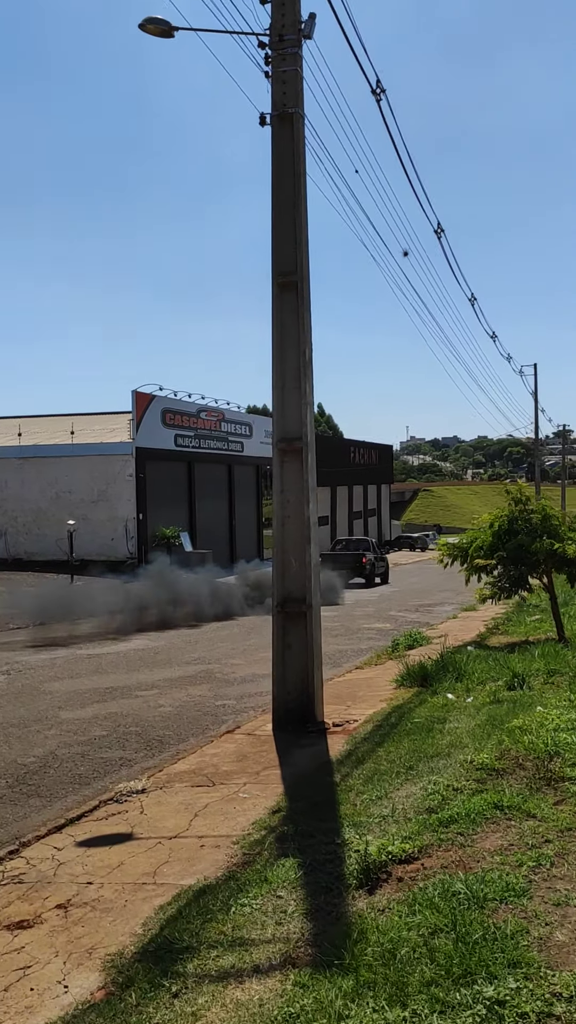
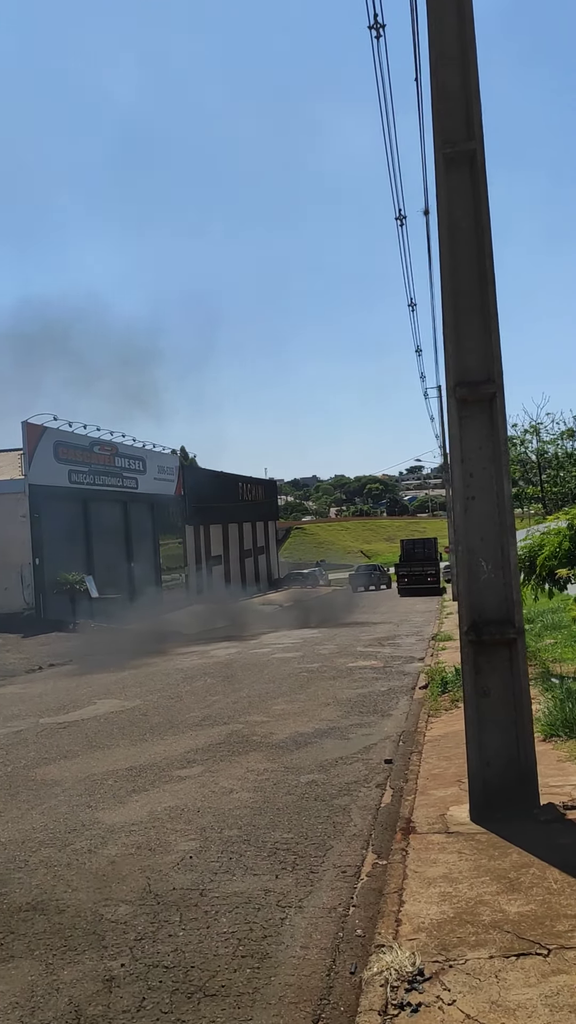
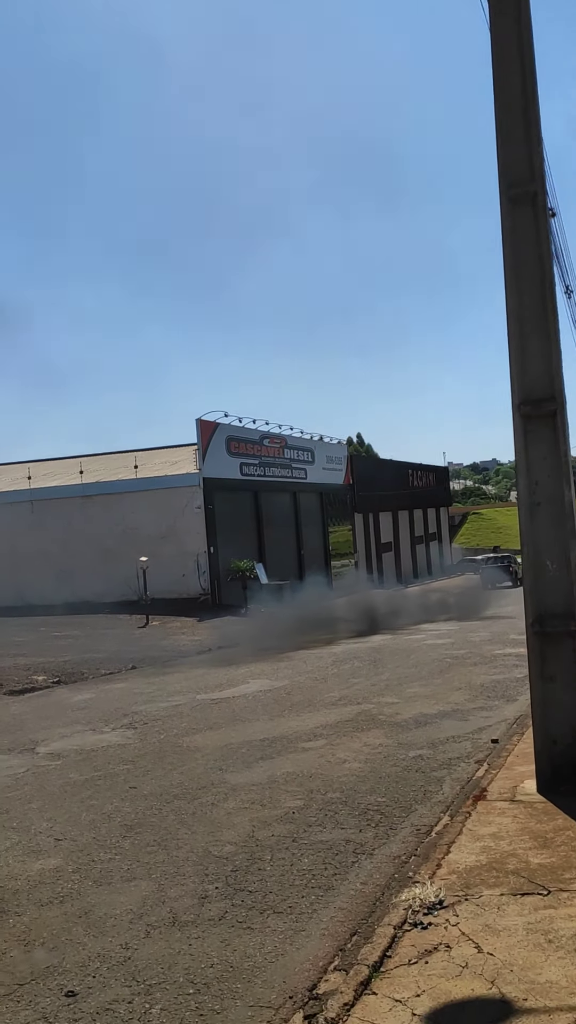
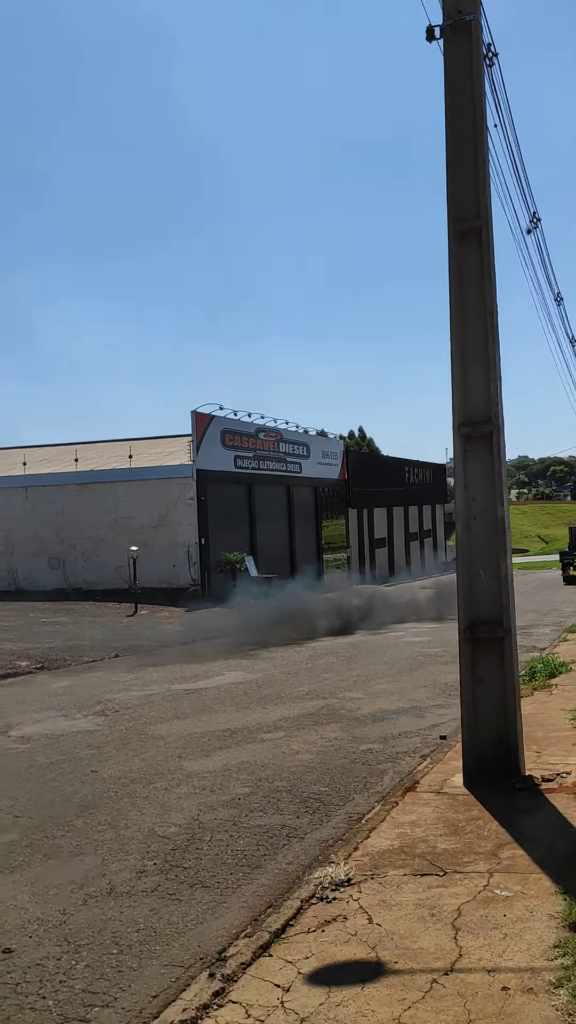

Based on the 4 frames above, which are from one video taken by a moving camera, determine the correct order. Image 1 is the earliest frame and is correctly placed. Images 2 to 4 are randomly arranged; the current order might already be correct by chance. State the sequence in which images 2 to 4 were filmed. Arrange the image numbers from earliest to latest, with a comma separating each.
4, 3, 2
